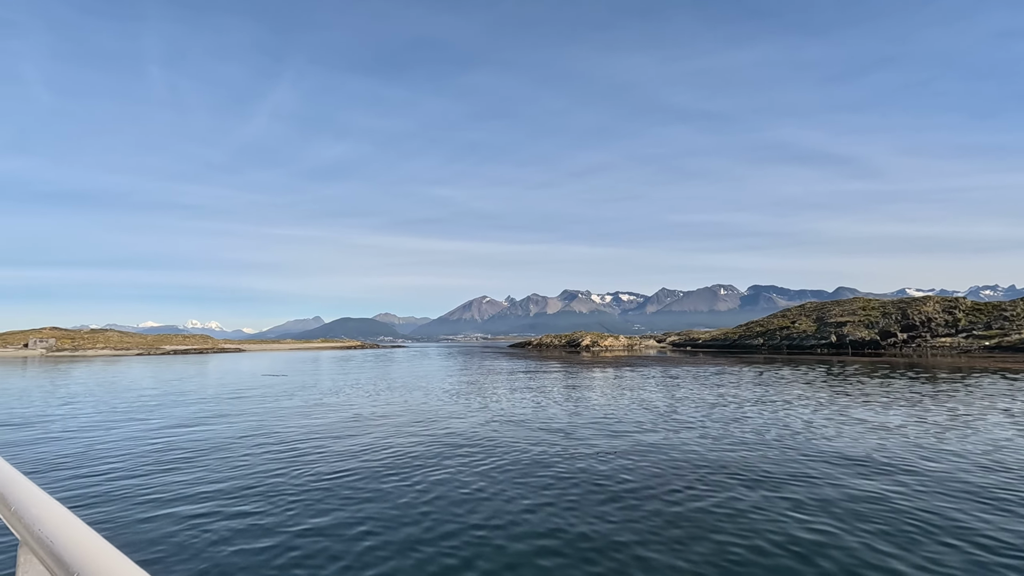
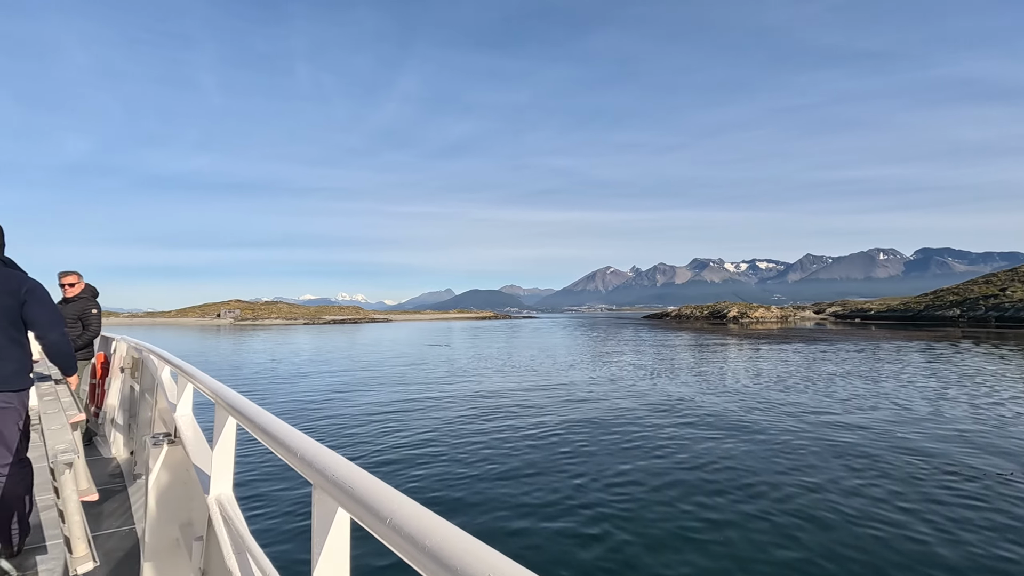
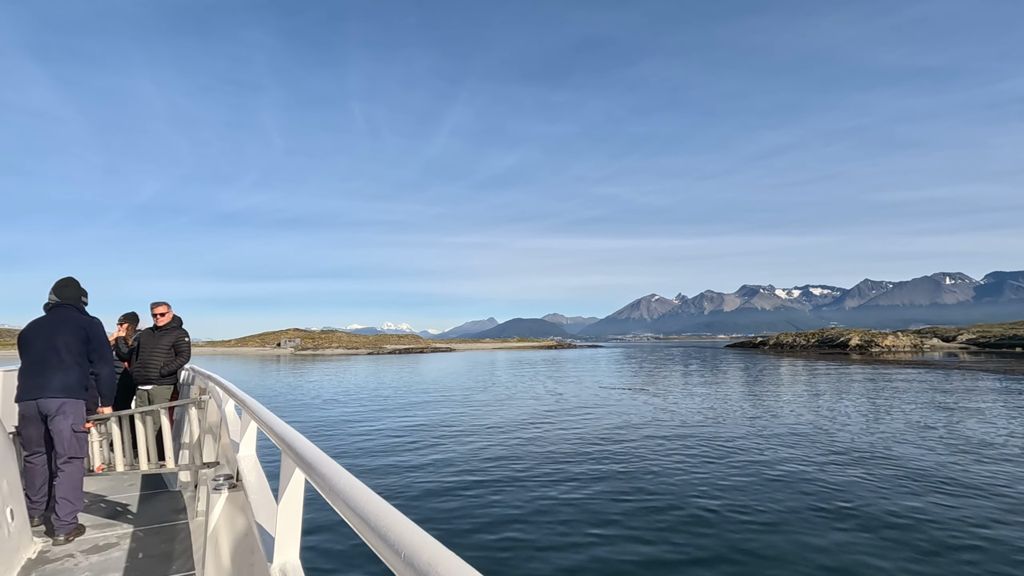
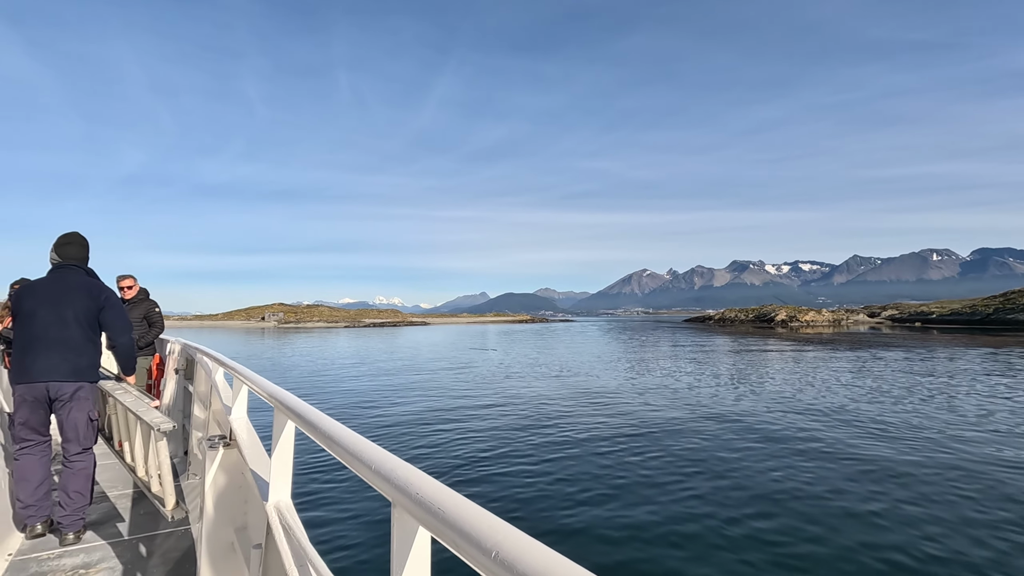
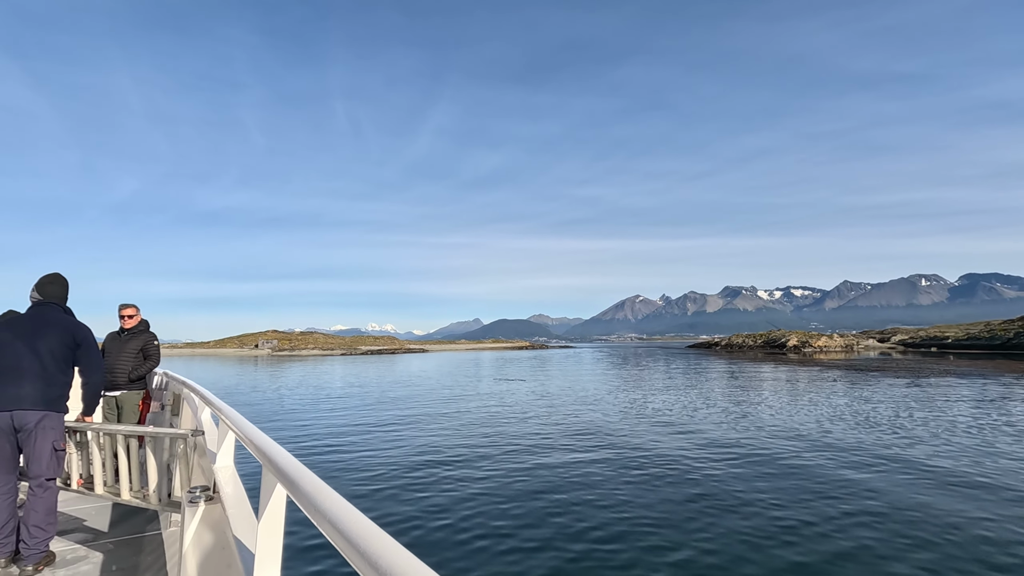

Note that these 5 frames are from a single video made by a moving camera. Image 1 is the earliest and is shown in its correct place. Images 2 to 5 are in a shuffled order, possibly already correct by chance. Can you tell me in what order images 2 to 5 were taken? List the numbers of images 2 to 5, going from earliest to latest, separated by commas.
2, 4, 5, 3
